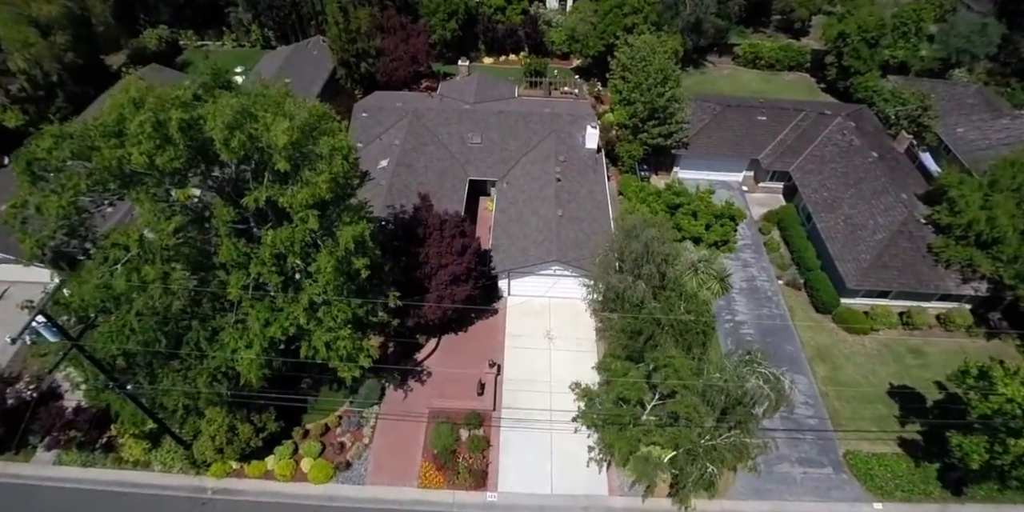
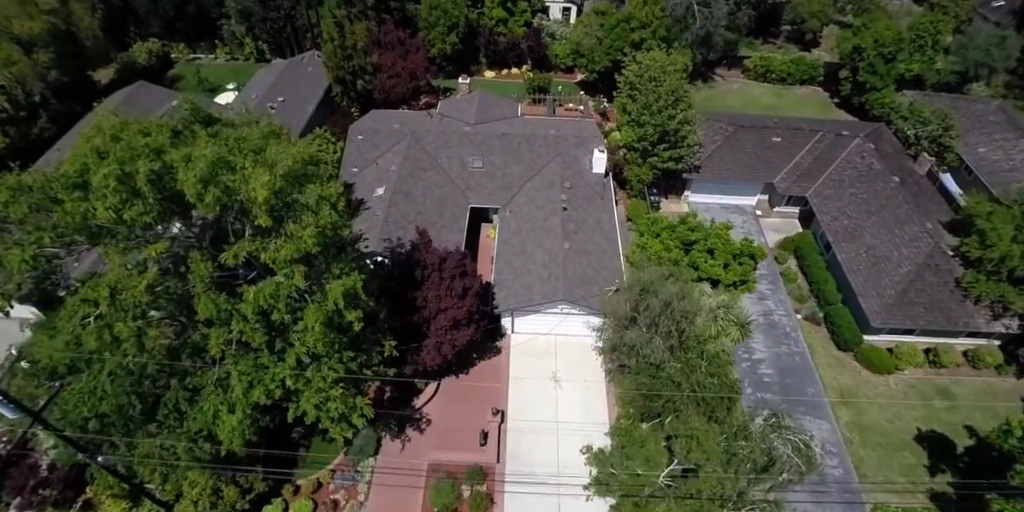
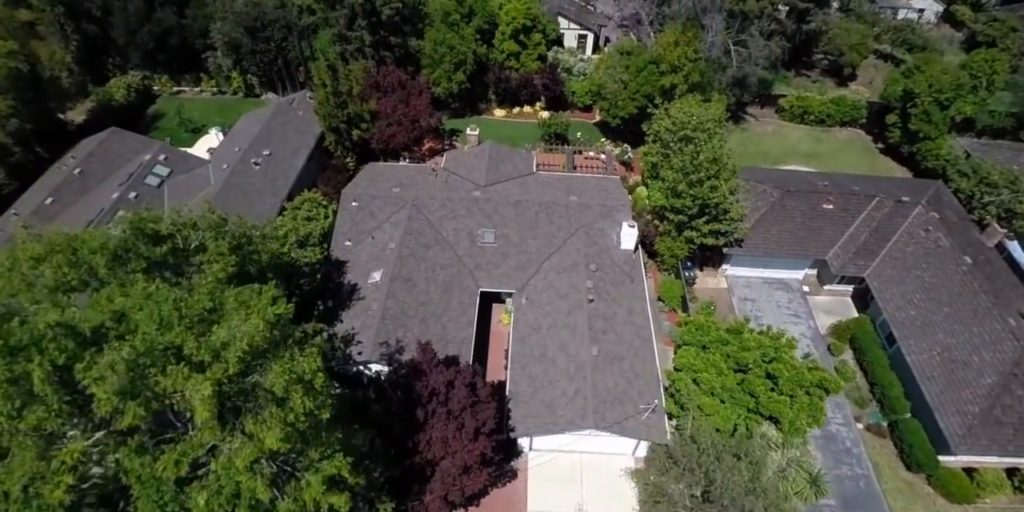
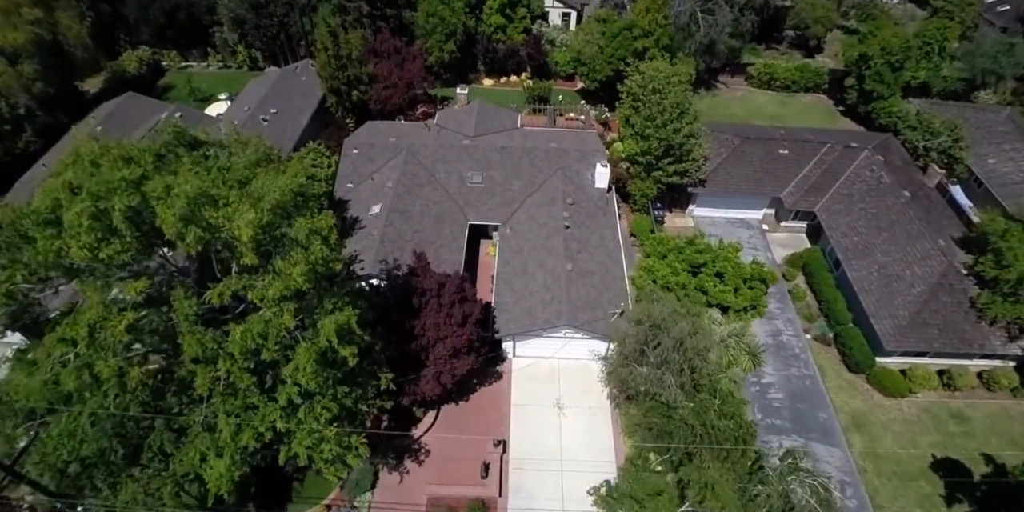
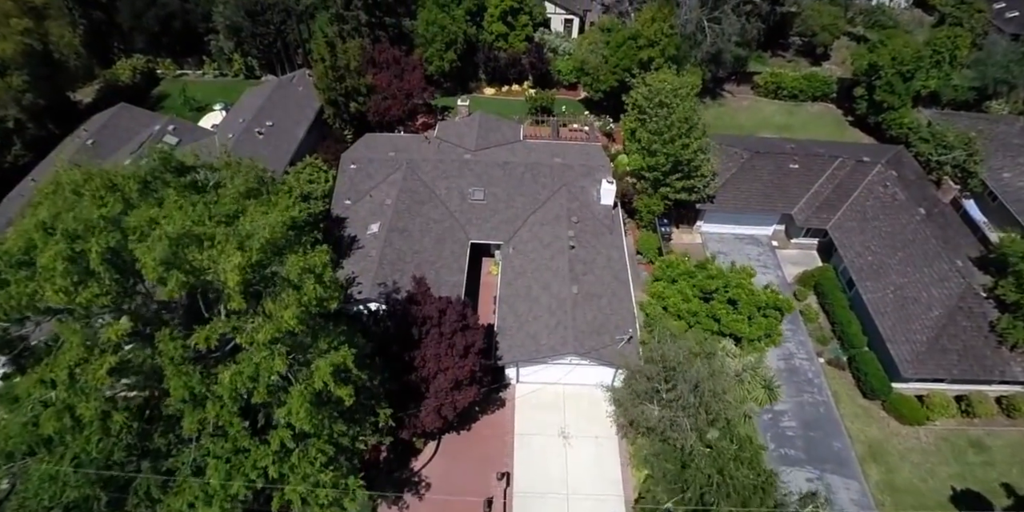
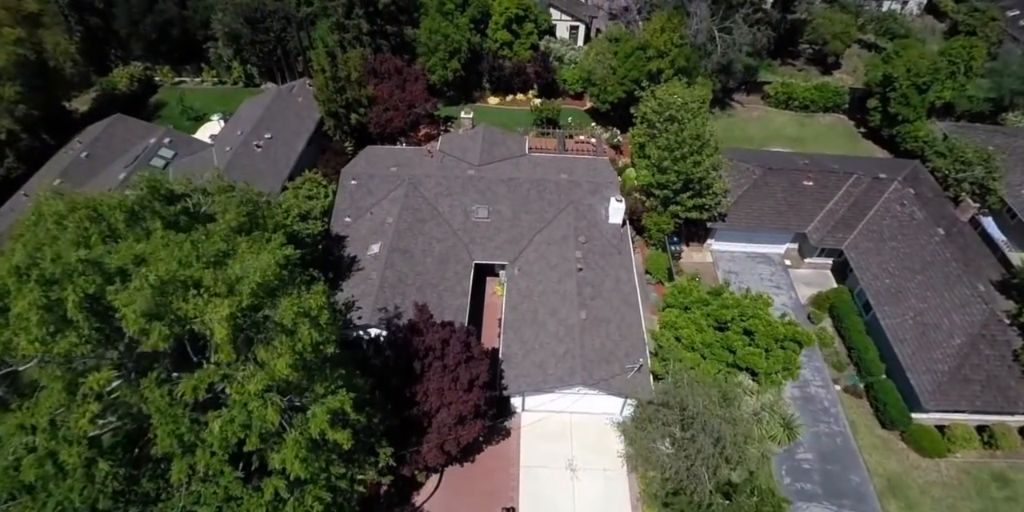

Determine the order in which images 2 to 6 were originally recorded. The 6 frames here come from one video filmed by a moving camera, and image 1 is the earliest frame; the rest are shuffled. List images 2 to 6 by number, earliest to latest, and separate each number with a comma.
2, 4, 5, 6, 3
